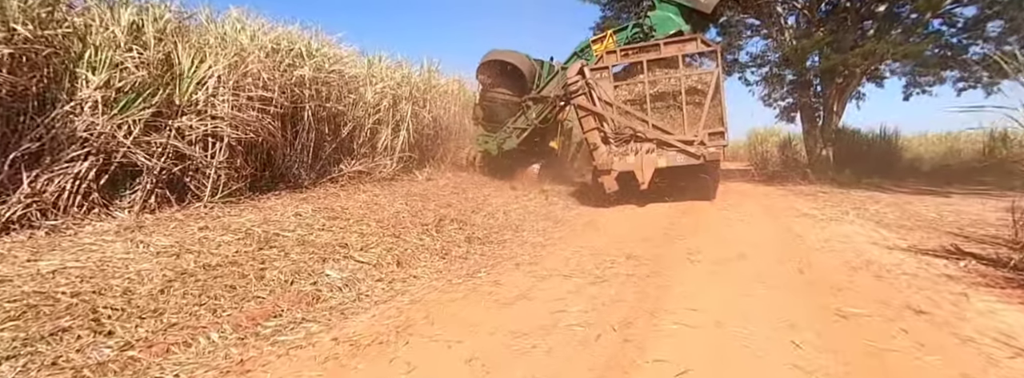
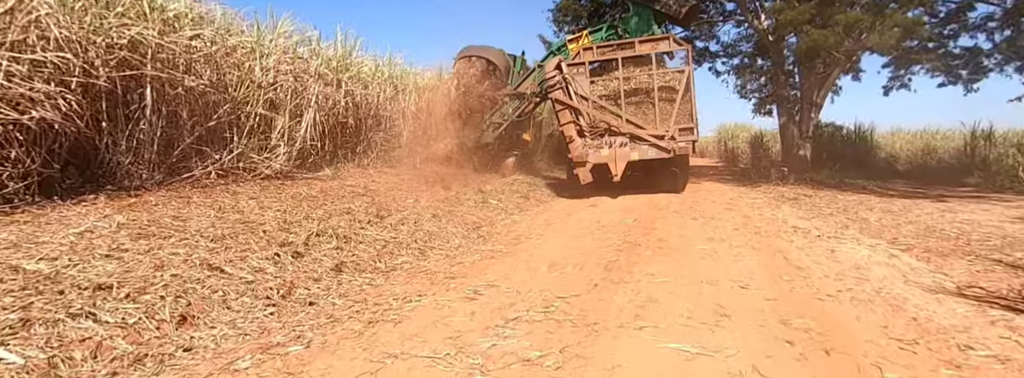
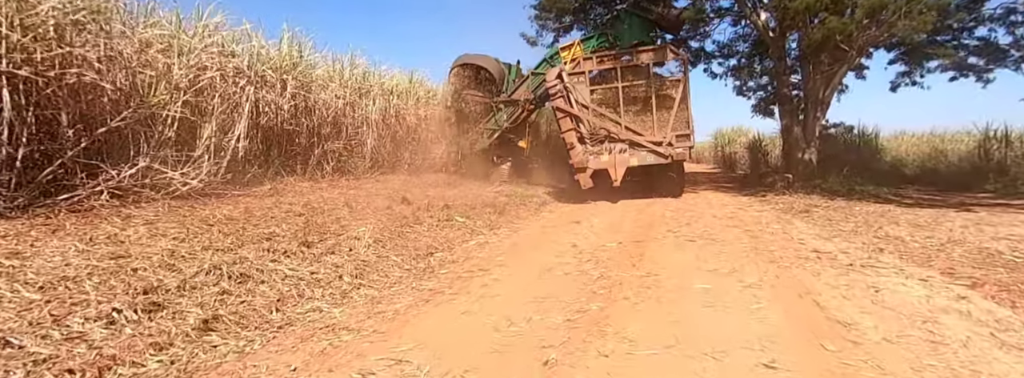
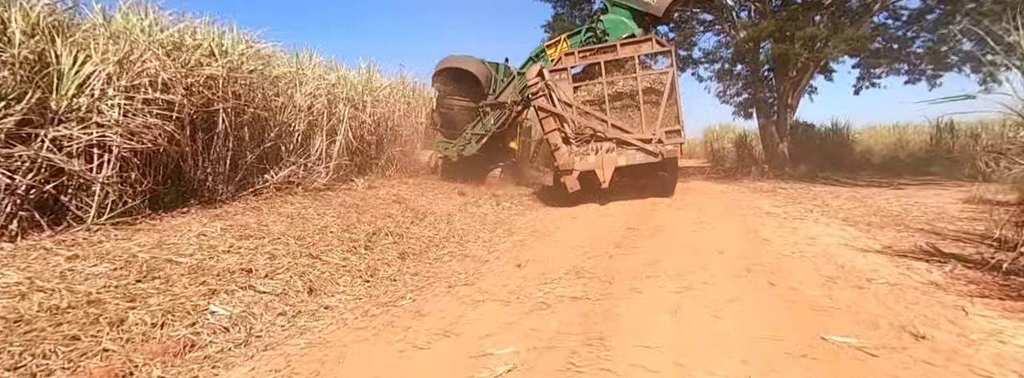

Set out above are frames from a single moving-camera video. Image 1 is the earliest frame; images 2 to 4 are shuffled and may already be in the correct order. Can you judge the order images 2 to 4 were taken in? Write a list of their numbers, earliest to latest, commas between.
4, 2, 3
